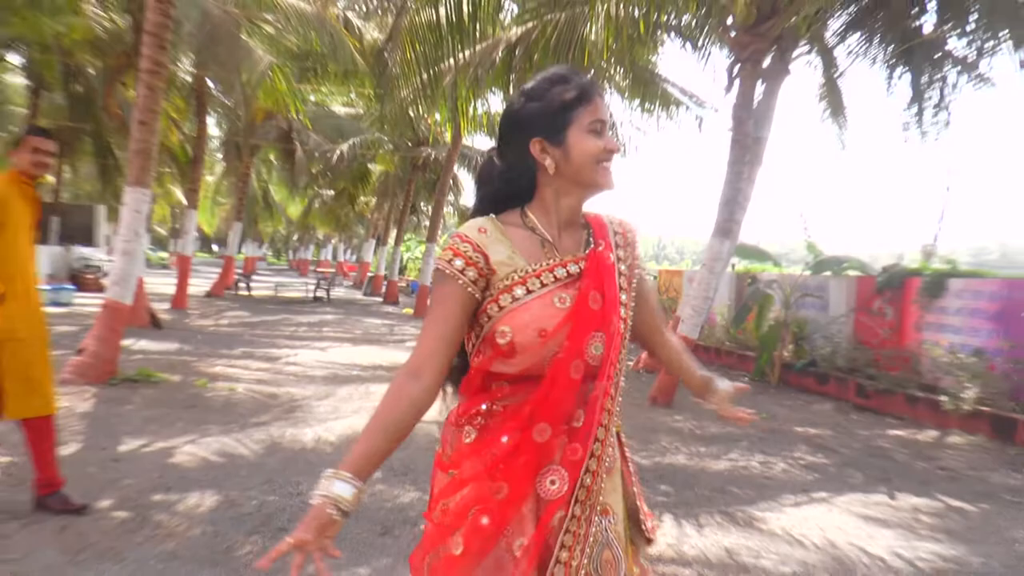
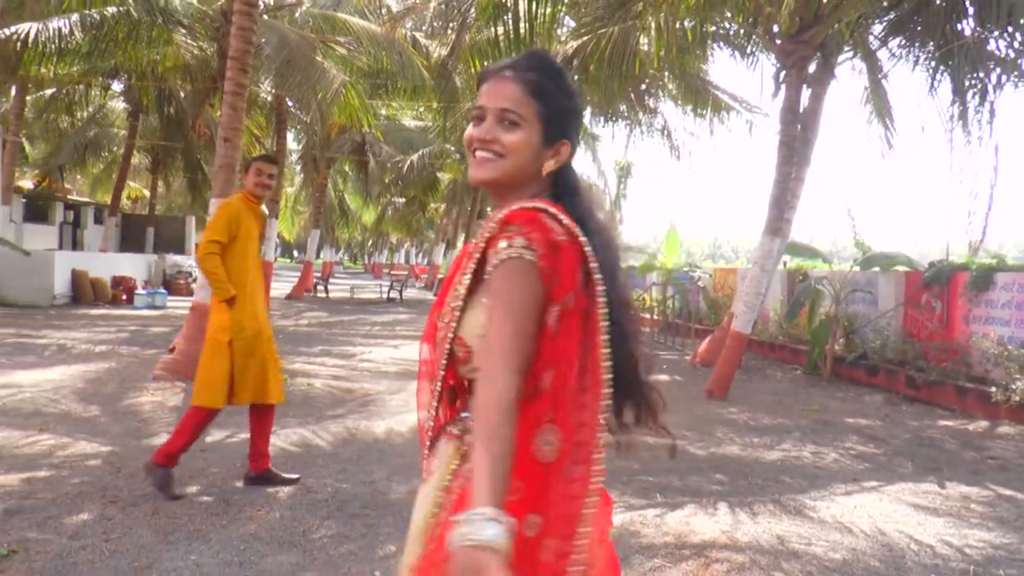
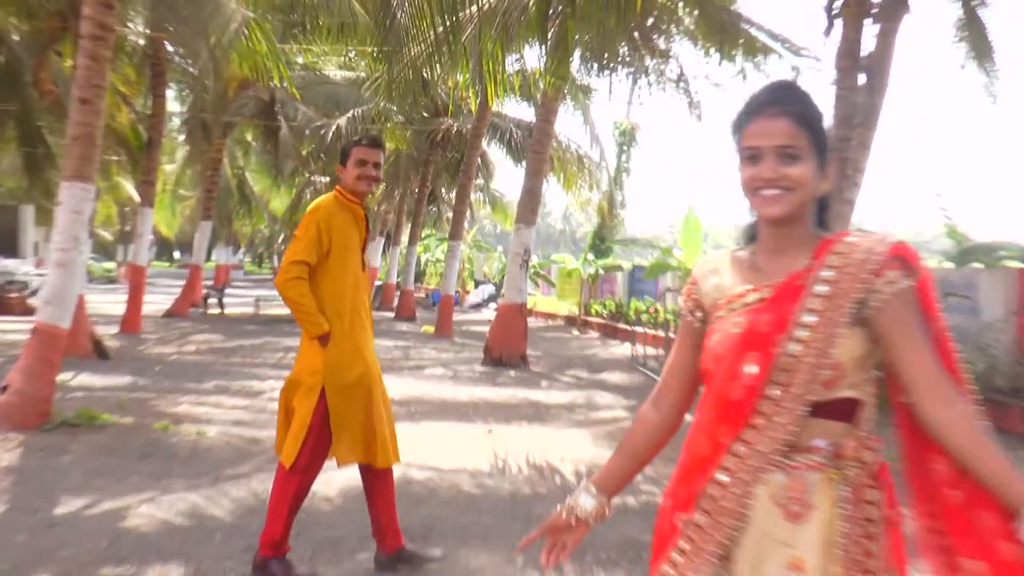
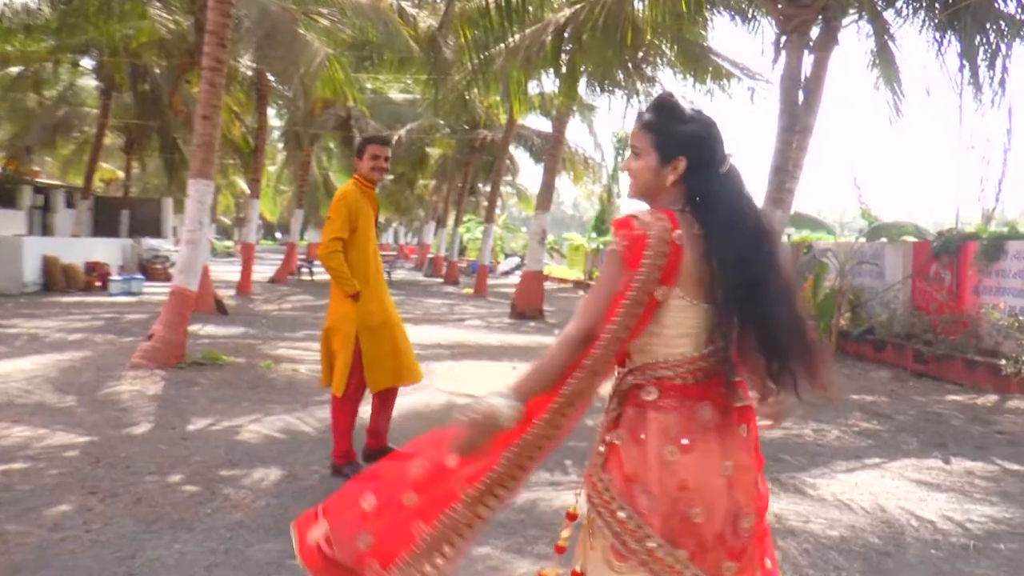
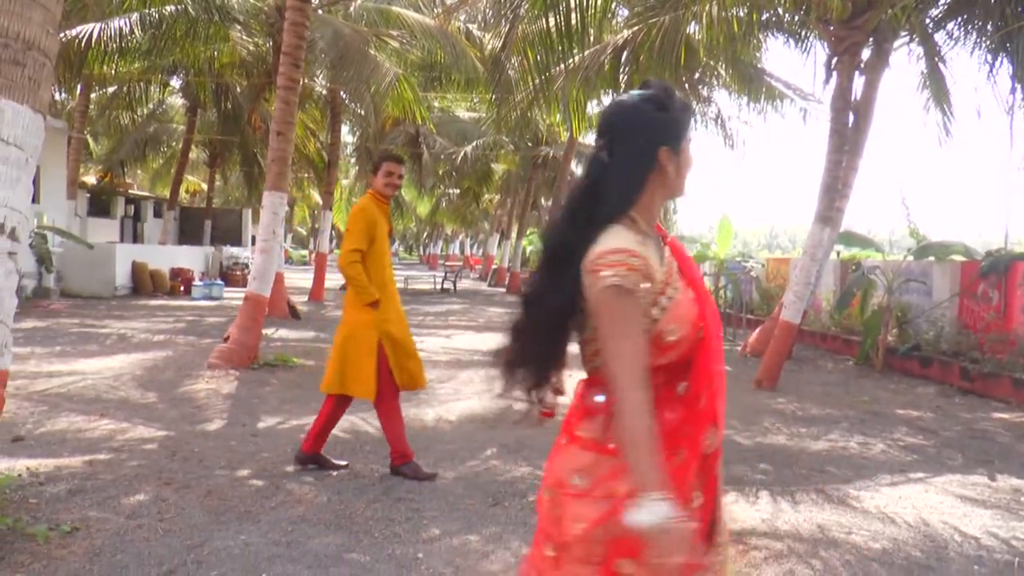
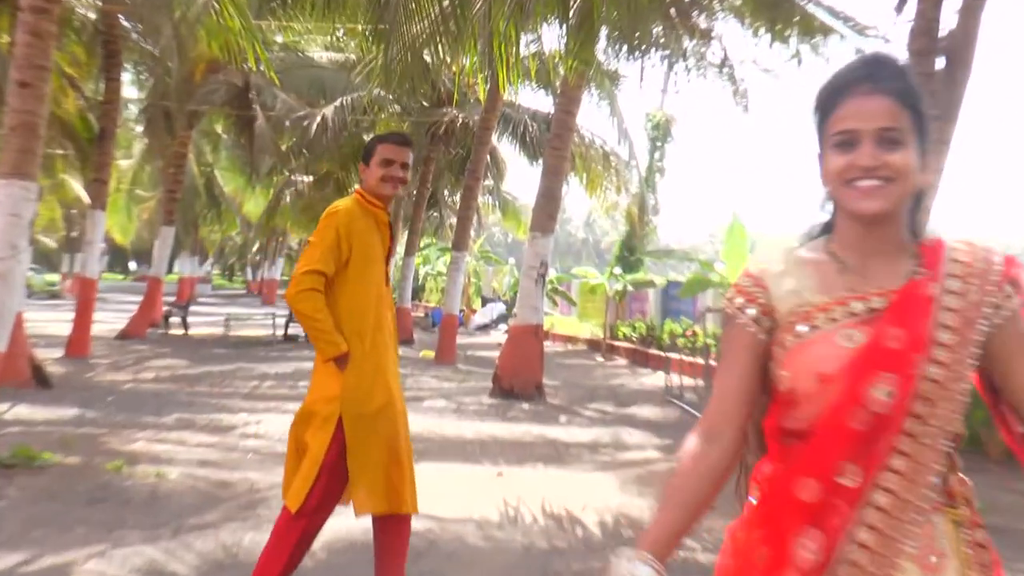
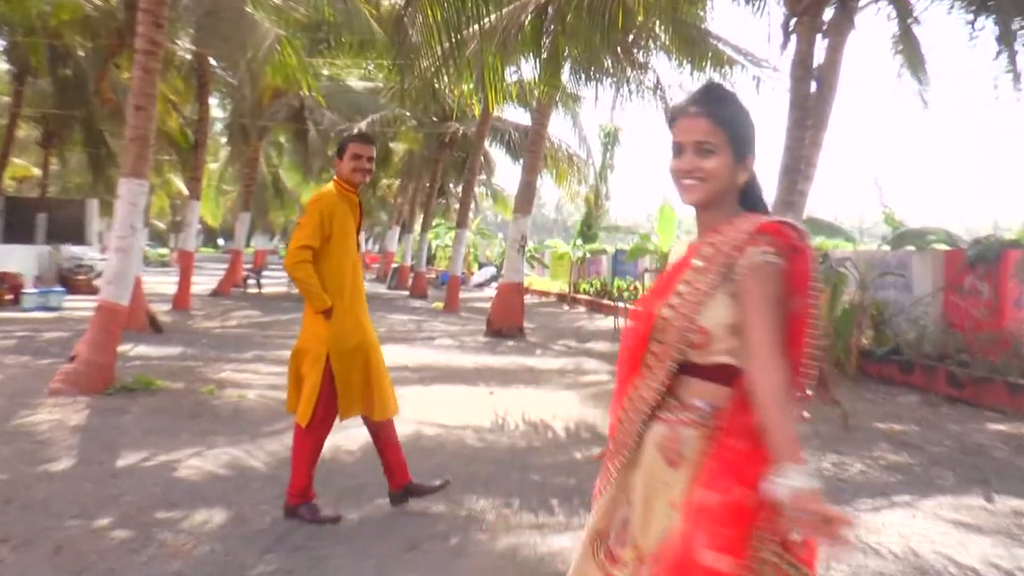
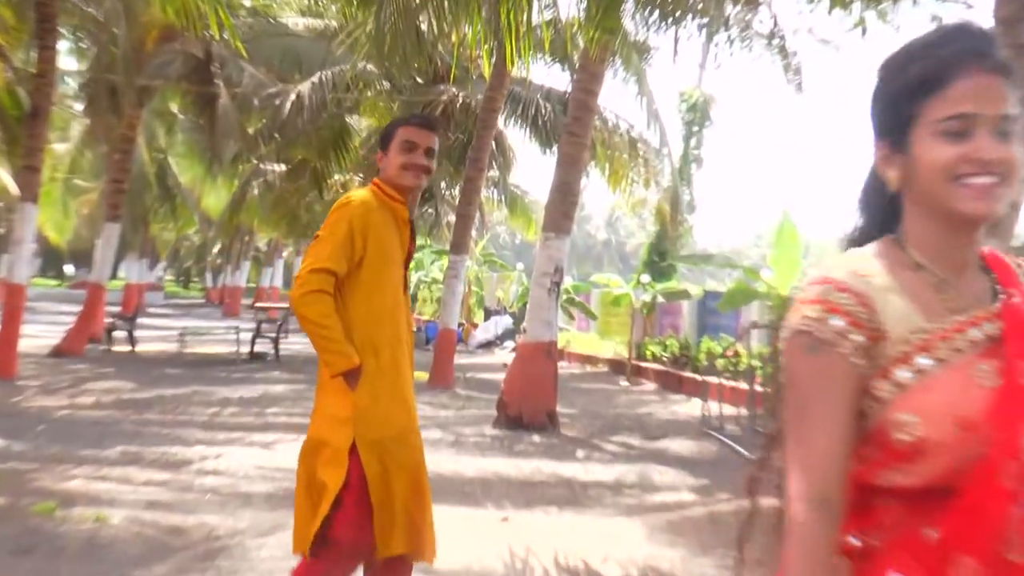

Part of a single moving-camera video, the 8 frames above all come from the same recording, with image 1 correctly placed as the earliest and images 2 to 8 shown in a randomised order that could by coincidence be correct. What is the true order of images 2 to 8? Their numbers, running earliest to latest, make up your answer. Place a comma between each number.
2, 5, 4, 7, 3, 6, 8
